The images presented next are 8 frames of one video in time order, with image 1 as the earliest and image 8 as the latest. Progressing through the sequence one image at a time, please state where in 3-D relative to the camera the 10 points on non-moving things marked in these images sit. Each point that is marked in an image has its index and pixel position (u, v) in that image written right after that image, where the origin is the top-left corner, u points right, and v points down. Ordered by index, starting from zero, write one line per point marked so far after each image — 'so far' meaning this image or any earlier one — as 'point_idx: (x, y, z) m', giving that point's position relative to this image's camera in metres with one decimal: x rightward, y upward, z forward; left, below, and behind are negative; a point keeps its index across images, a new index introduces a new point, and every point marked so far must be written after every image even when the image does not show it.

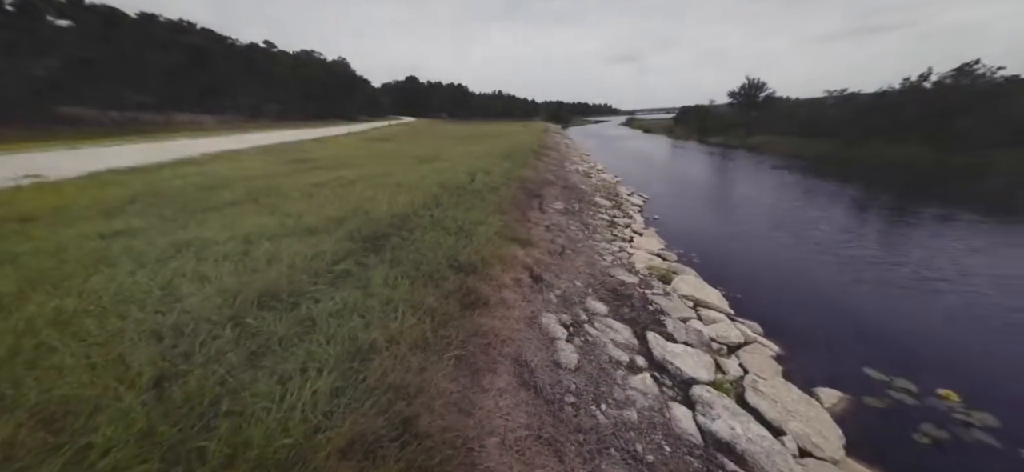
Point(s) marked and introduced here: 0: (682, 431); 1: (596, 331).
0: (+1.5, -1.7, +3.3) m
1: (+1.1, -1.3, +5.0) m
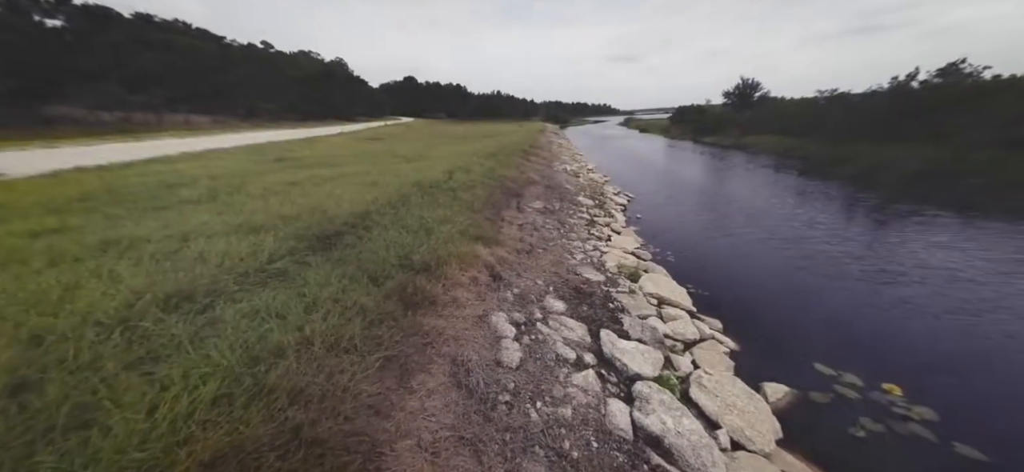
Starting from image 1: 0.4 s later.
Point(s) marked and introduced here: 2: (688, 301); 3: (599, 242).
0: (+0.9, -1.7, +3.2) m
1: (+0.5, -1.3, +4.9) m
2: (+3.7, -1.4, +7.5) m
3: (+3.5, -0.2, +13.2) m
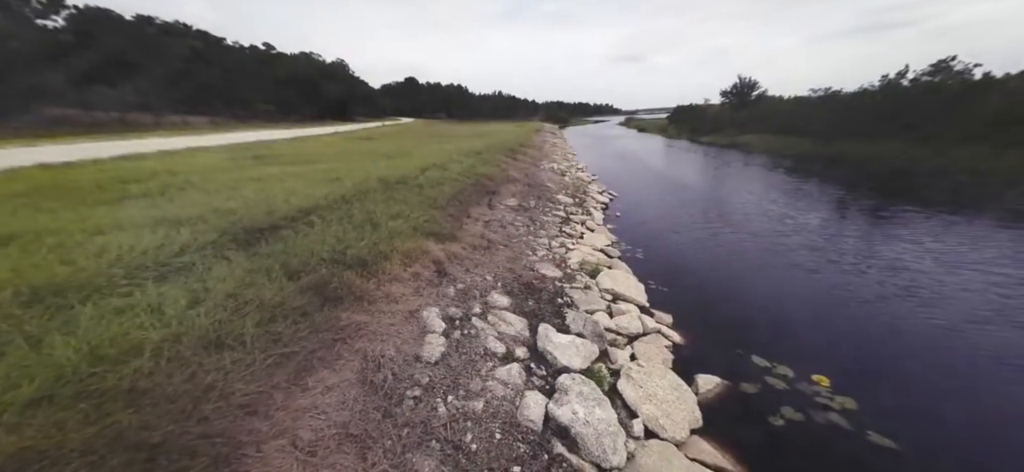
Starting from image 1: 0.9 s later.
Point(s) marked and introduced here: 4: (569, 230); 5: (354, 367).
0: (+0.1, -1.6, +3.2) m
1: (-0.4, -1.2, +4.8) m
2: (+2.7, -1.3, +7.5) m
3: (+2.4, -0.1, +13.3) m
4: (+2.4, +0.3, +14.5) m
5: (-1.4, -1.1, +3.1) m
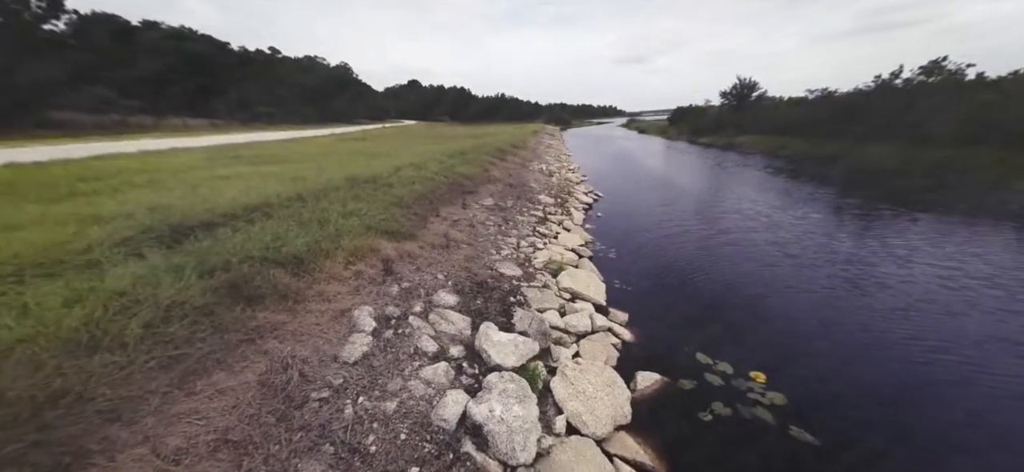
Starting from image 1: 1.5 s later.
0: (-0.6, -1.6, +3.1) m
1: (-1.2, -1.1, +4.7) m
2: (+1.8, -1.2, +7.5) m
3: (+1.3, -0.1, +13.2) m
4: (+1.3, +0.3, +14.5) m
5: (-2.1, -1.1, +3.0) m
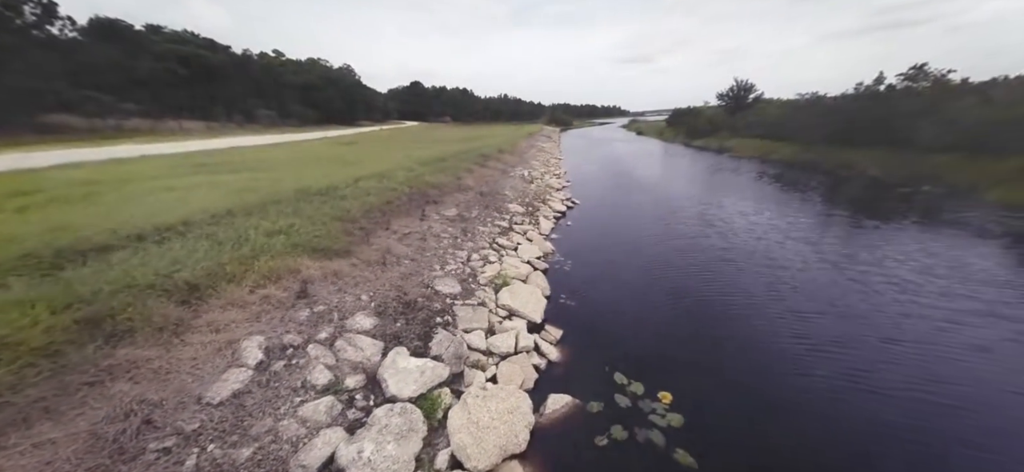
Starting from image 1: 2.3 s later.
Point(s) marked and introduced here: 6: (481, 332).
0: (-1.7, -1.8, +2.9) m
1: (-2.3, -1.4, +4.5) m
2: (+0.5, -1.6, +7.4) m
3: (-0.3, -0.5, +13.2) m
4: (-0.3, -0.1, +14.4) m
5: (-3.2, -1.4, +2.8) m
6: (-0.5, -1.6, +5.9) m
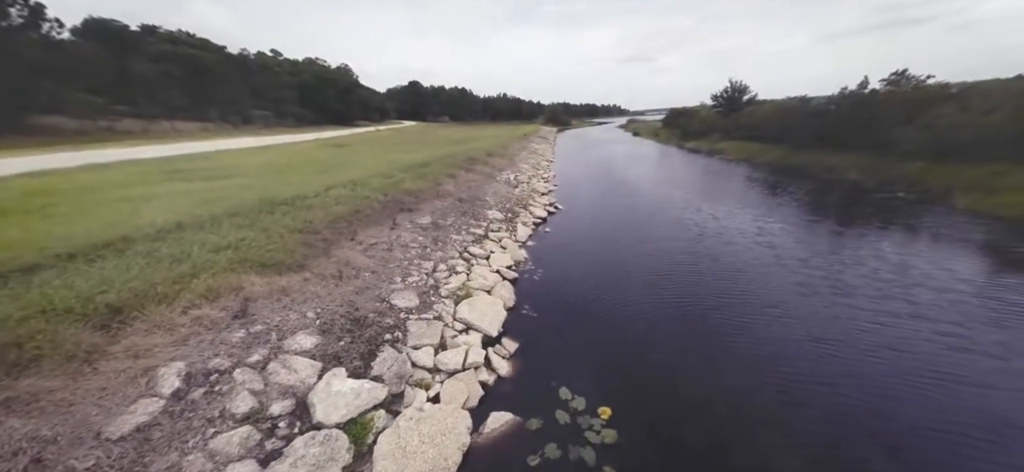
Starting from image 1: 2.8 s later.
0: (-2.4, -2.0, +2.7) m
1: (-3.1, -1.7, +4.4) m
2: (-0.3, -1.8, +7.4) m
3: (-1.4, -0.8, +13.1) m
4: (-1.5, -0.5, +14.3) m
5: (-3.9, -1.6, +2.6) m
6: (-1.3, -1.8, +5.9) m
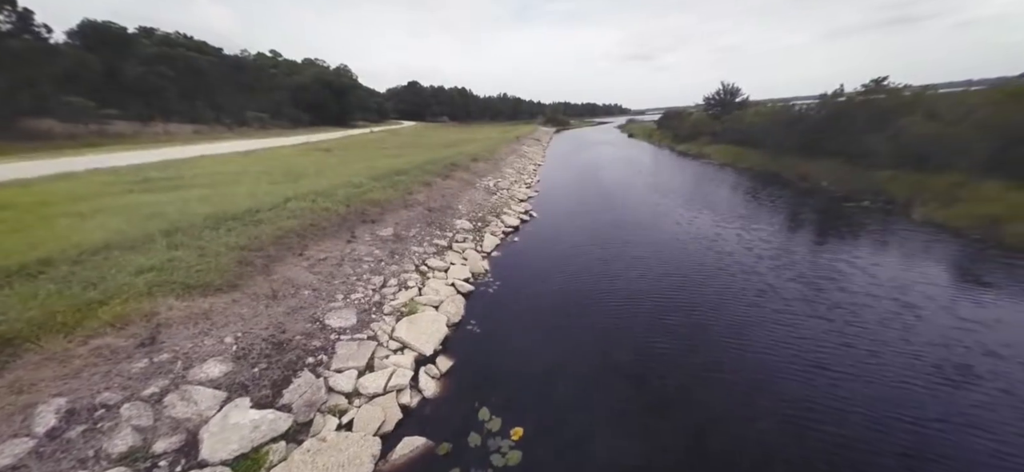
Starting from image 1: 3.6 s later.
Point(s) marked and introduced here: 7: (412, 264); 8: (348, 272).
0: (-3.5, -2.3, +2.6) m
1: (-4.2, -2.0, +4.2) m
2: (-1.6, -2.1, +7.3) m
3: (-2.9, -1.3, +13.0) m
4: (-3.1, -1.0, +14.2) m
5: (-4.9, -1.9, +2.4) m
6: (-2.5, -2.1, +5.8) m
7: (-3.6, -1.0, +13.2) m
8: (-4.8, -1.0, +10.6) m
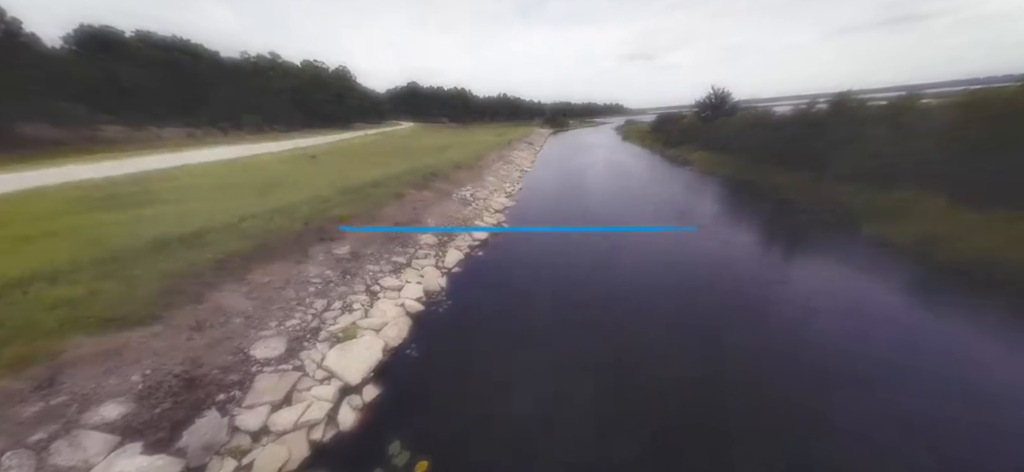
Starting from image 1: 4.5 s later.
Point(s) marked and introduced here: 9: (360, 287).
0: (-4.6, -2.8, +2.5) m
1: (-5.5, -2.5, +4.1) m
2: (-3.0, -2.7, +7.3) m
3: (-4.6, -2.0, +12.9) m
4: (-4.9, -1.7, +14.2) m
5: (-6.1, -2.4, +2.2) m
6: (-3.8, -2.7, +5.7) m
7: (-5.3, -1.8, +13.1) m
8: (-6.4, -1.7, +10.5) m
9: (-5.5, -1.7, +12.9) m
